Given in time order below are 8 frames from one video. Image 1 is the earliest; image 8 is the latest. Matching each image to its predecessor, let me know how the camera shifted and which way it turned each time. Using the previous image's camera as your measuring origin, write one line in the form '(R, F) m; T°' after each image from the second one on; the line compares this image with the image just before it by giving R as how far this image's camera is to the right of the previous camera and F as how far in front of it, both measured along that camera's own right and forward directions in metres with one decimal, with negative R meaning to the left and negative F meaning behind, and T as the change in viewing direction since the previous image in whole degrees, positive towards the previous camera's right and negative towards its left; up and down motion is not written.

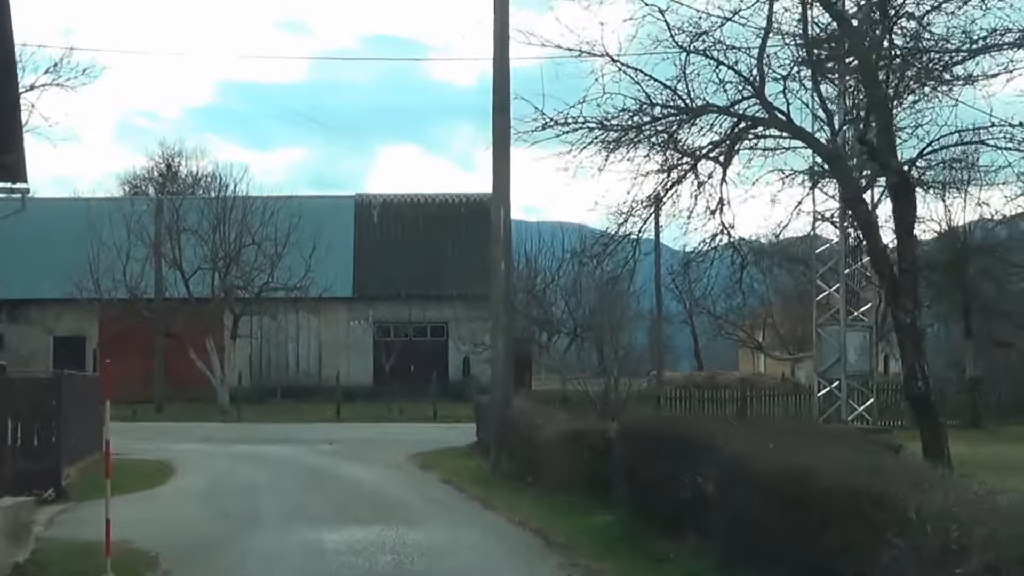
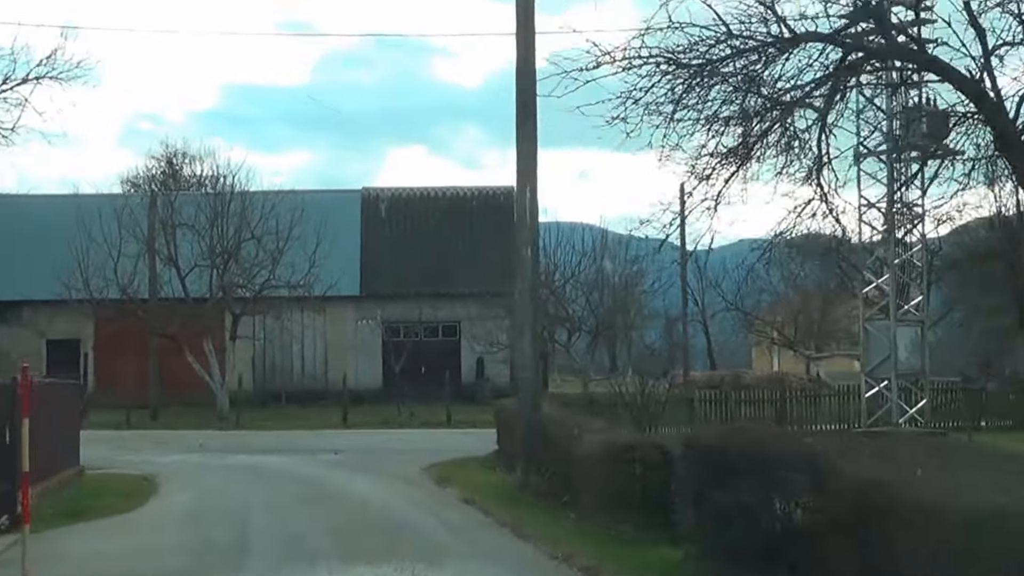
(-0.2, +2.2) m; 0°
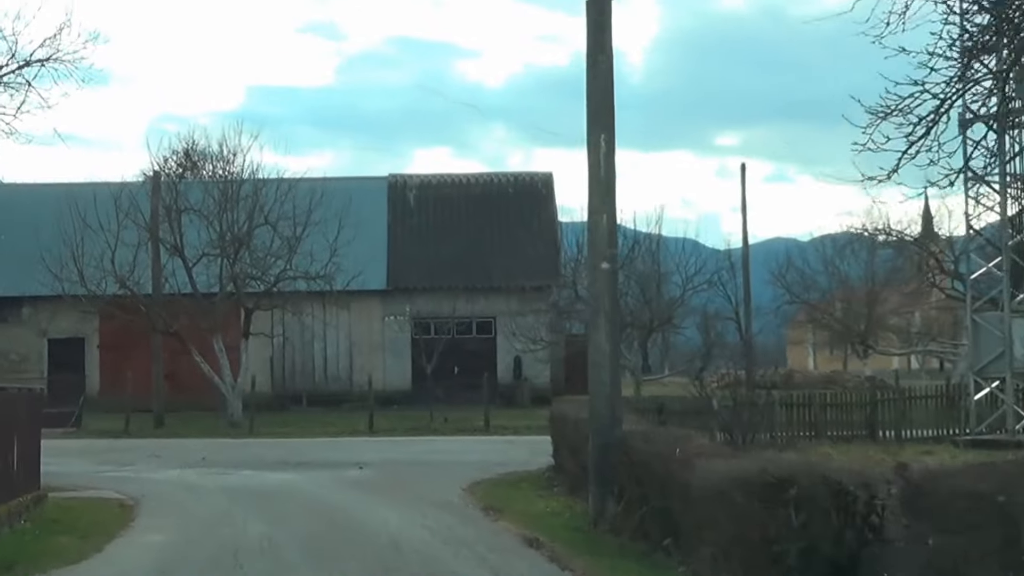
(-0.3, +3.4) m; -1°
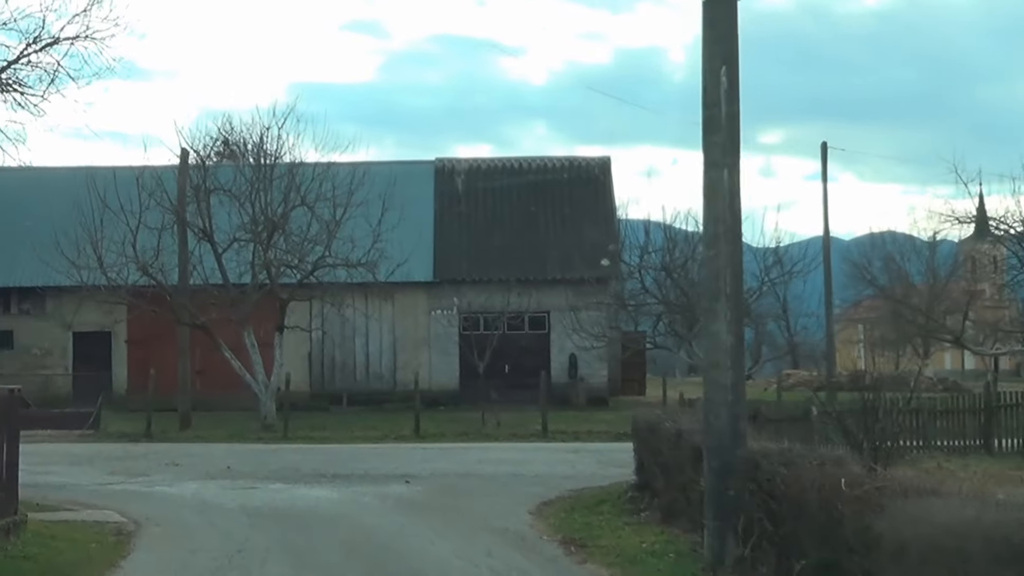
(-0.3, +2.7) m; -1°
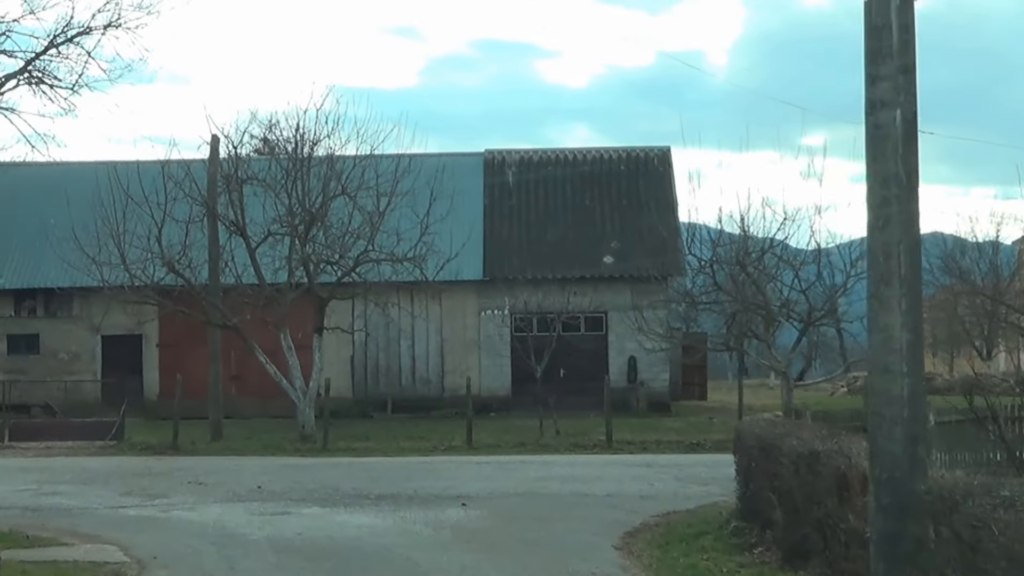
(-0.3, +2.3) m; -1°
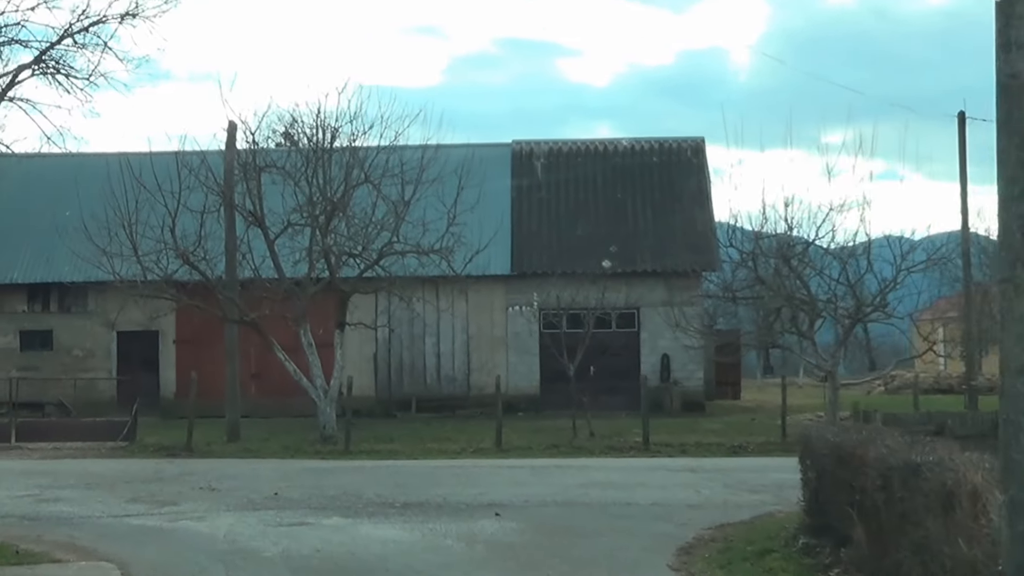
(-0.1, +1.2) m; -1°
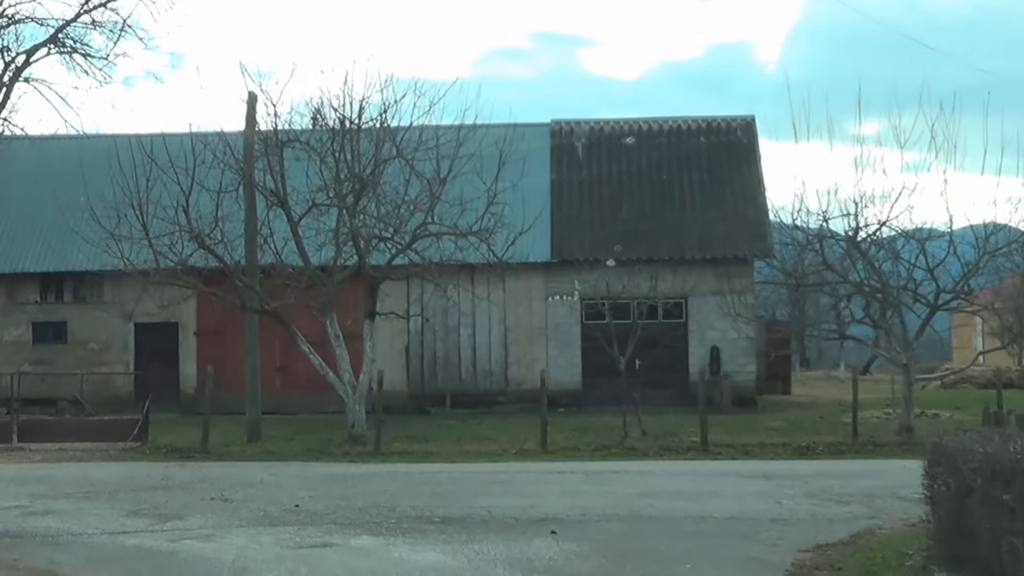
(-0.2, +1.9) m; -1°
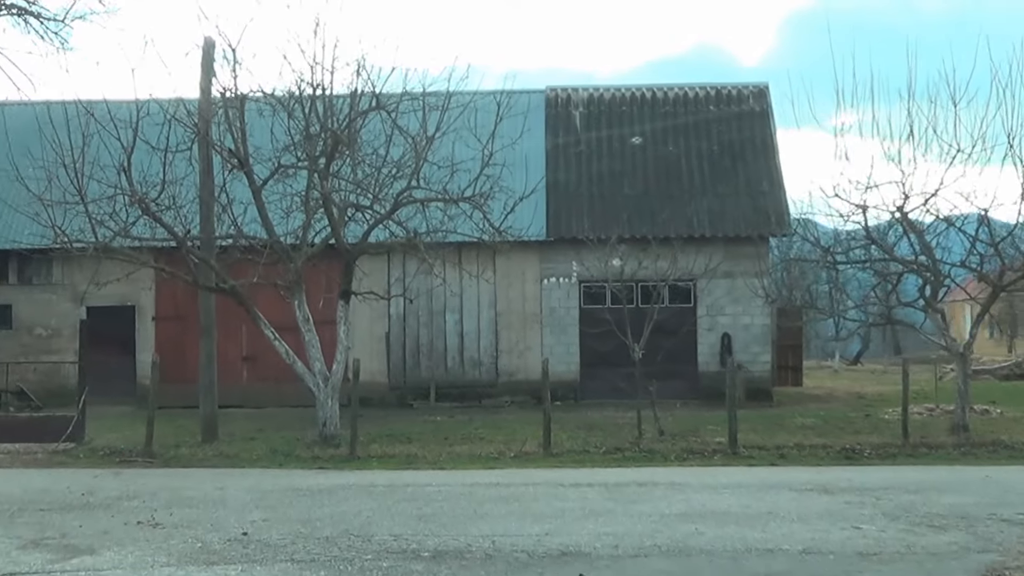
(-0.2, +2.9) m; +1°
